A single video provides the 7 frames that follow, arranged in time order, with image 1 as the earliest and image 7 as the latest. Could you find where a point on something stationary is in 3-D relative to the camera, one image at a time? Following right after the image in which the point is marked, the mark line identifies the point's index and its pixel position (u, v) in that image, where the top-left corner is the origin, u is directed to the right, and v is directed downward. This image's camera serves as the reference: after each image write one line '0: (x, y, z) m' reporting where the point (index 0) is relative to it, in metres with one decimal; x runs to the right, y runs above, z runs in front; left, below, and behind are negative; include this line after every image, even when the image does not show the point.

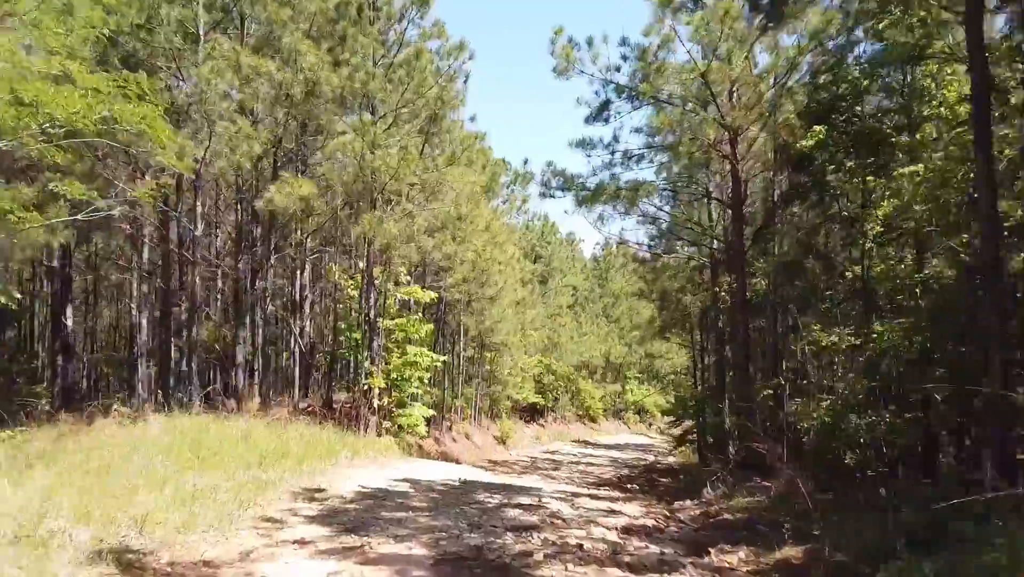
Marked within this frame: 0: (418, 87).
0: (-1.8, +3.9, +14.2) m
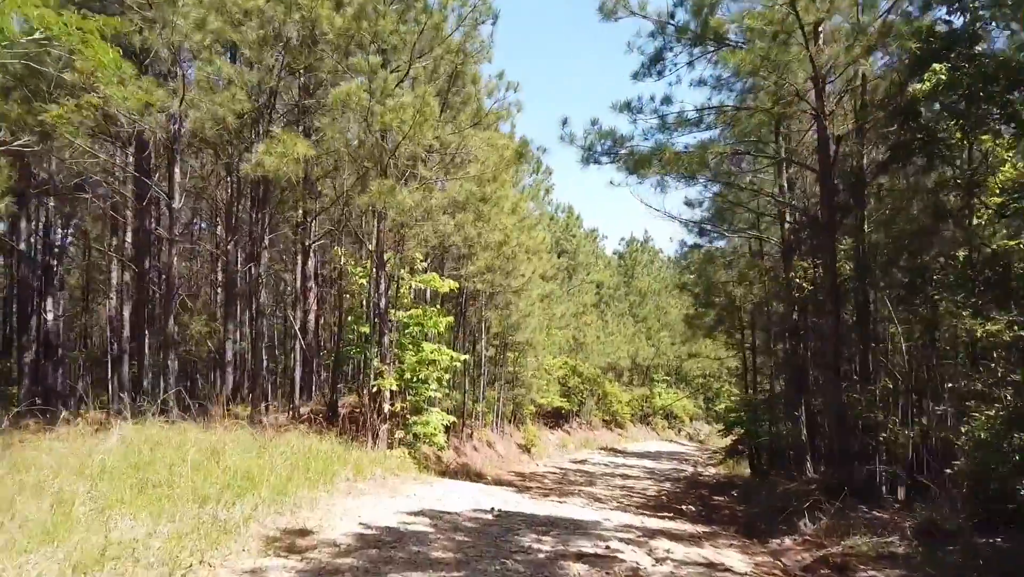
0: (-1.2, +4.2, +11.9) m
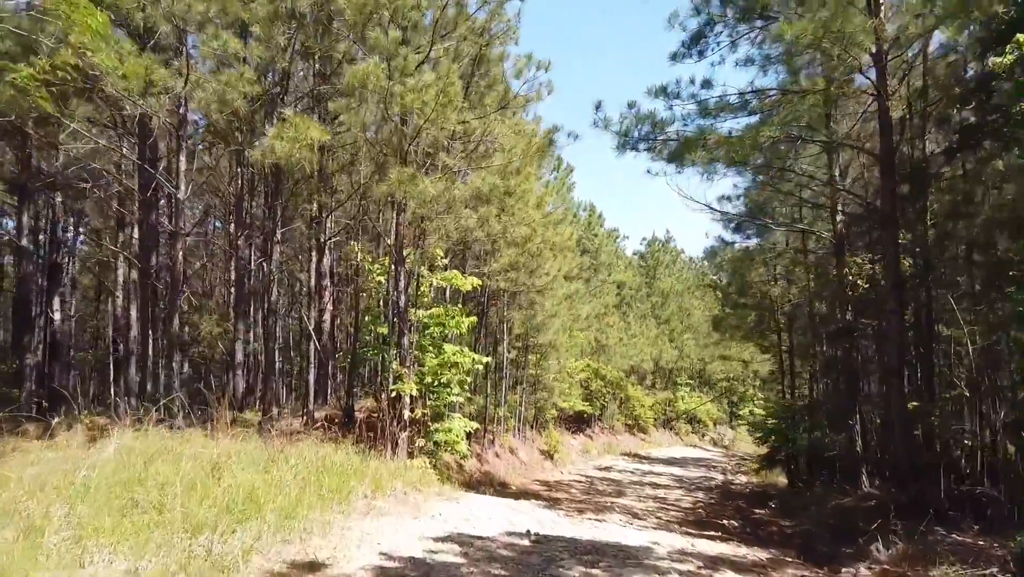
0: (-0.8, +4.3, +11.1) m
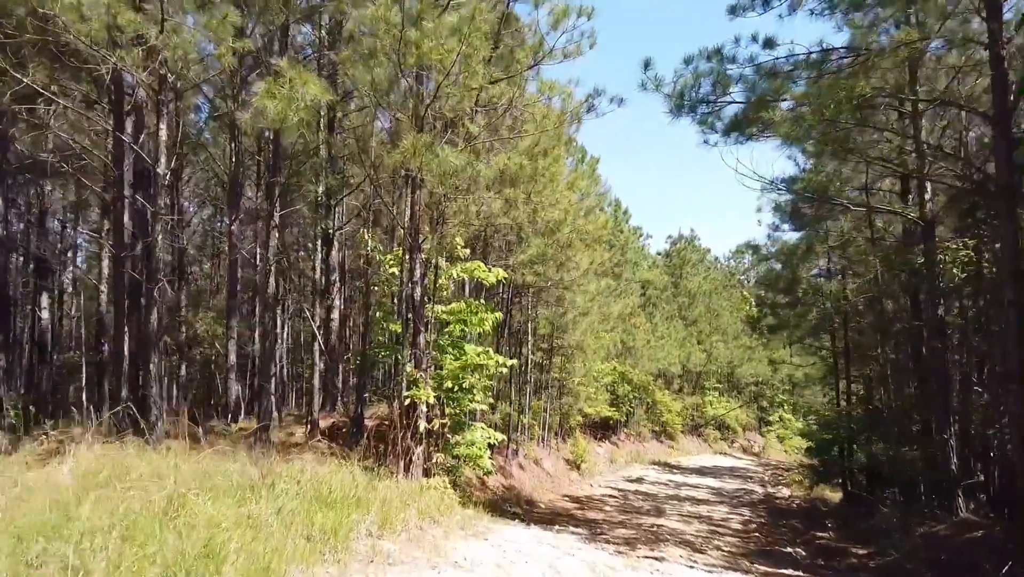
0: (-0.3, +4.4, +9.5) m
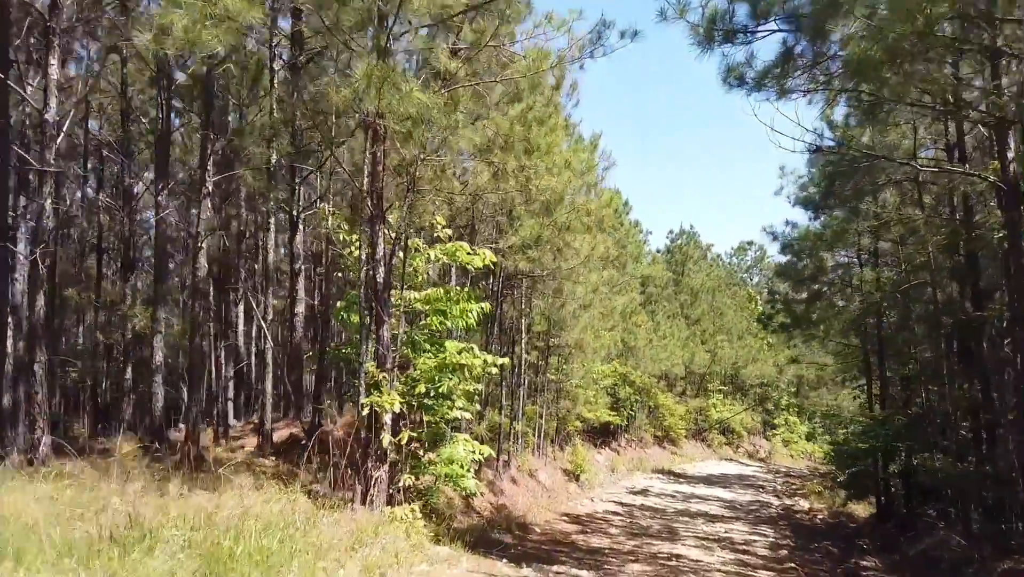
0: (-0.5, +4.6, +7.5) m
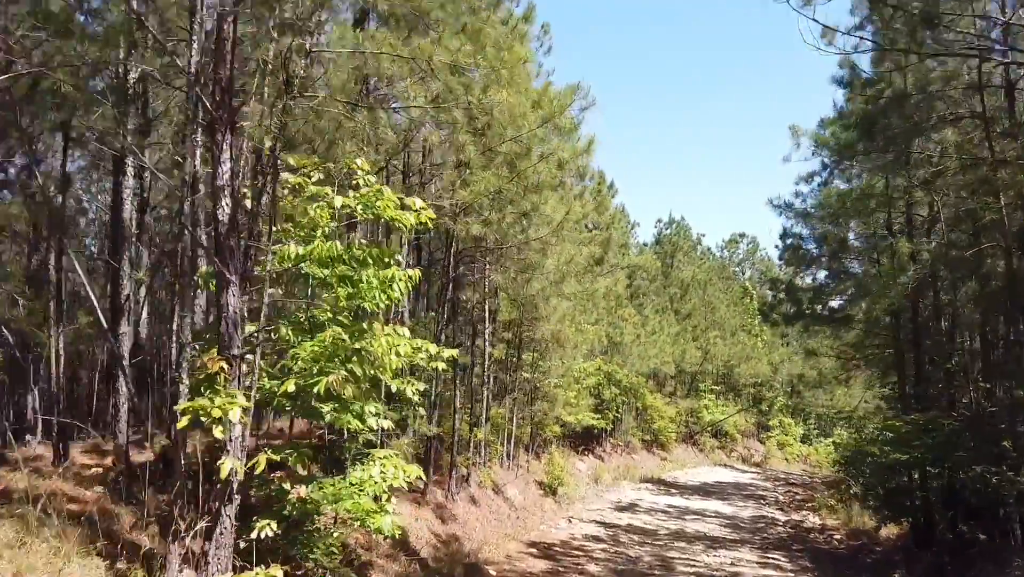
0: (-1.0, +5.0, +4.8) m
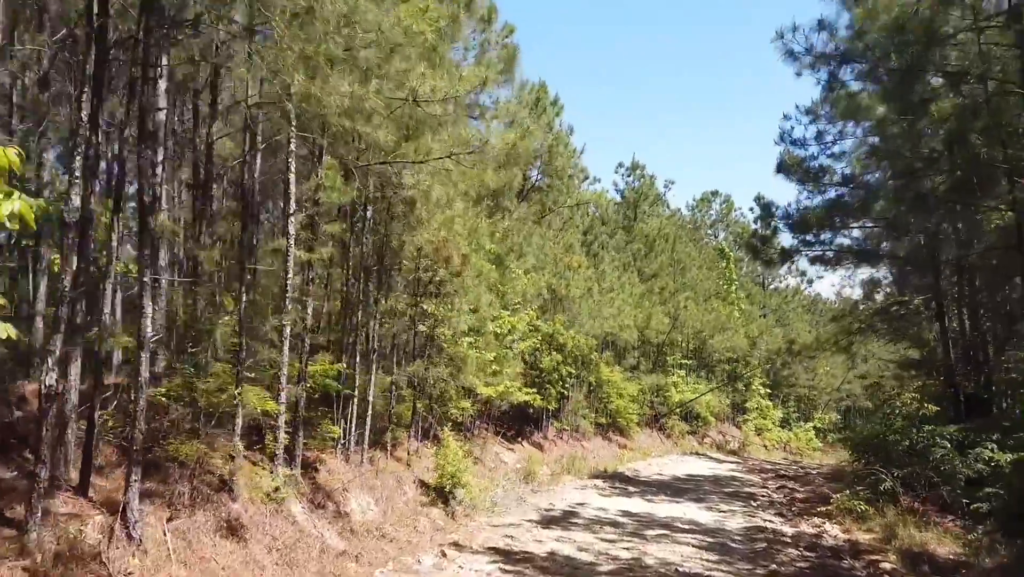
0: (-2.5, +6.4, -1.4) m
